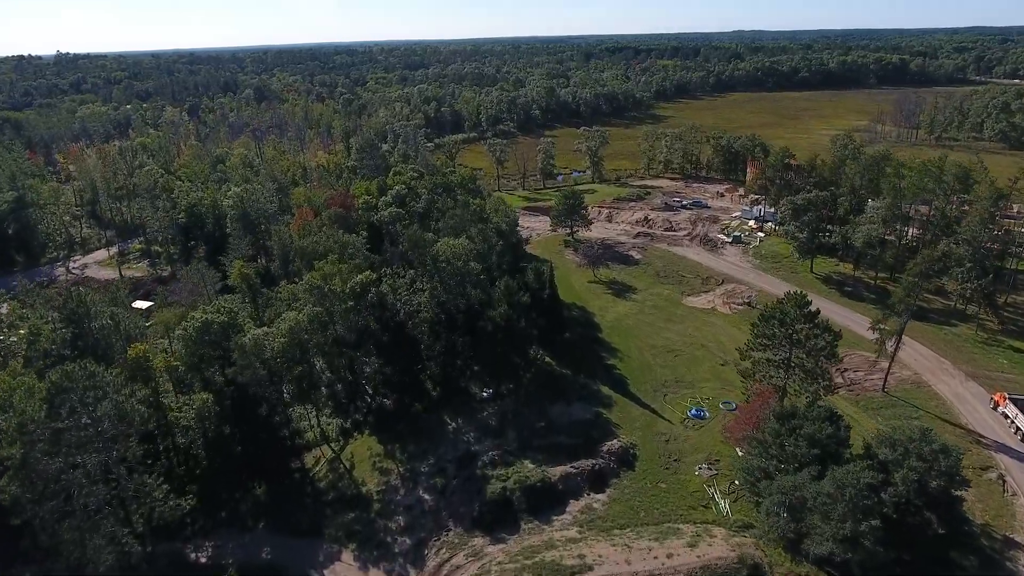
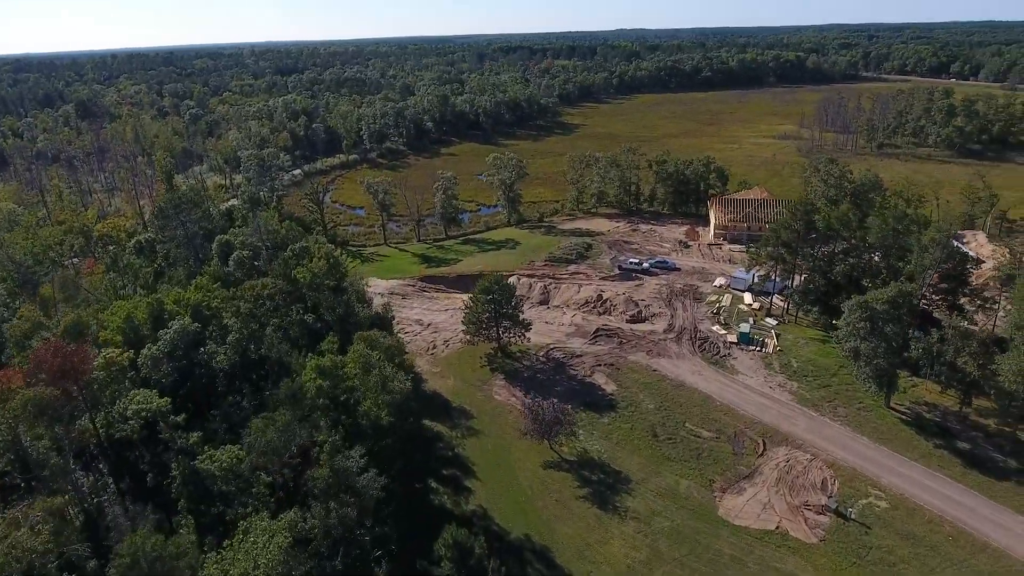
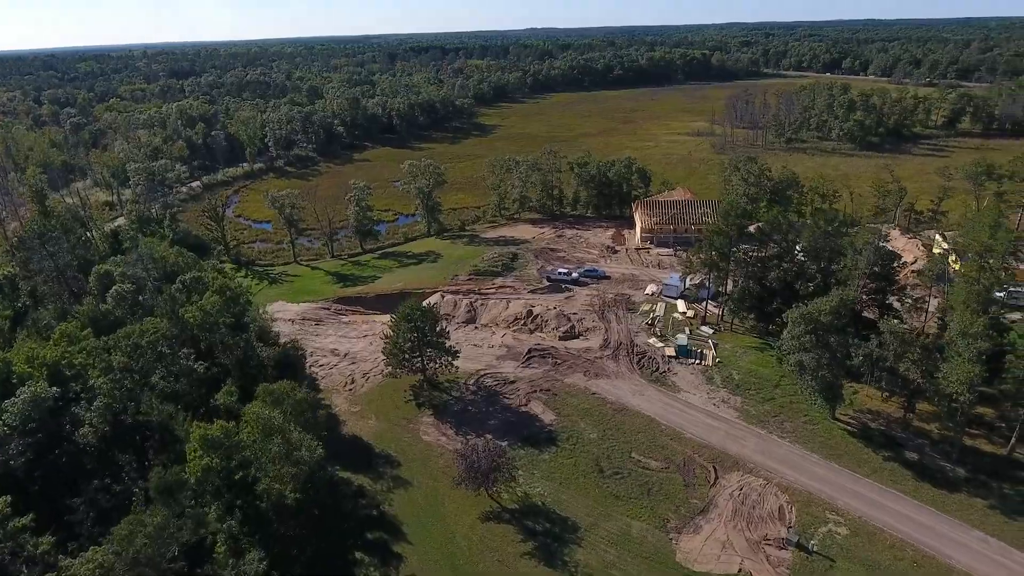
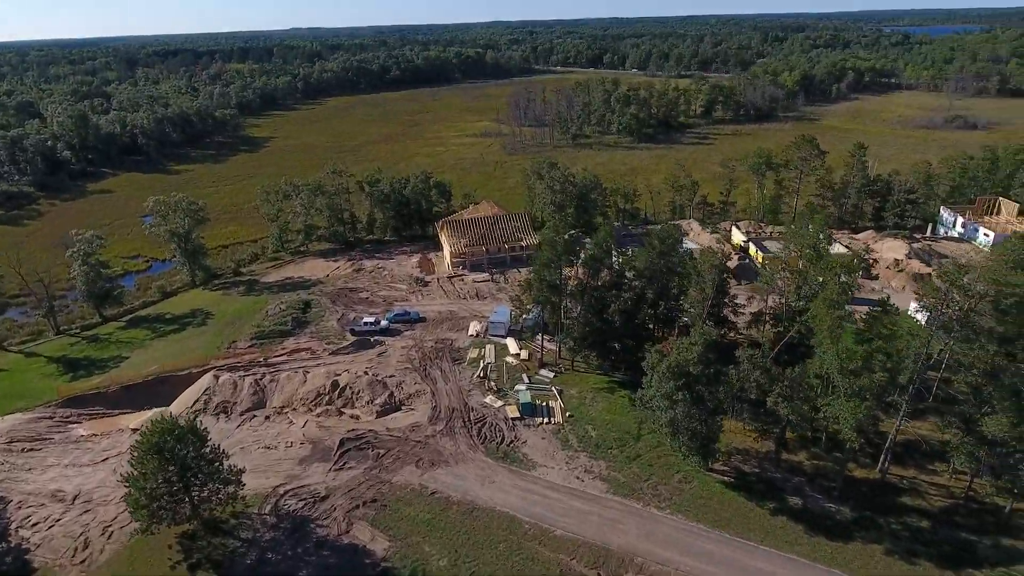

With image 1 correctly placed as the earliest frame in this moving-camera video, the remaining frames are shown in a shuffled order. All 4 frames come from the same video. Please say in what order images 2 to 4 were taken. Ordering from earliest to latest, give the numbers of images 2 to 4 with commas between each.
2, 3, 4
